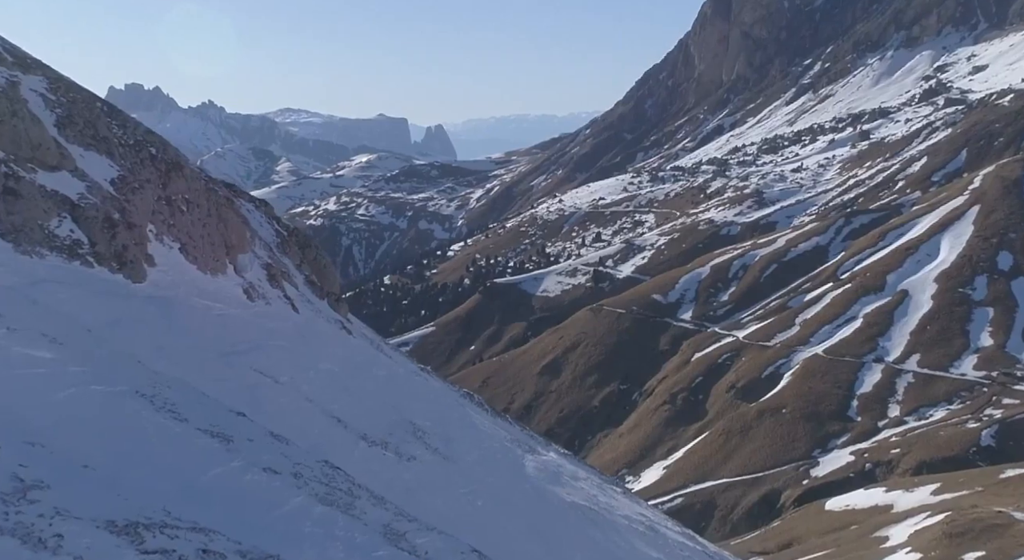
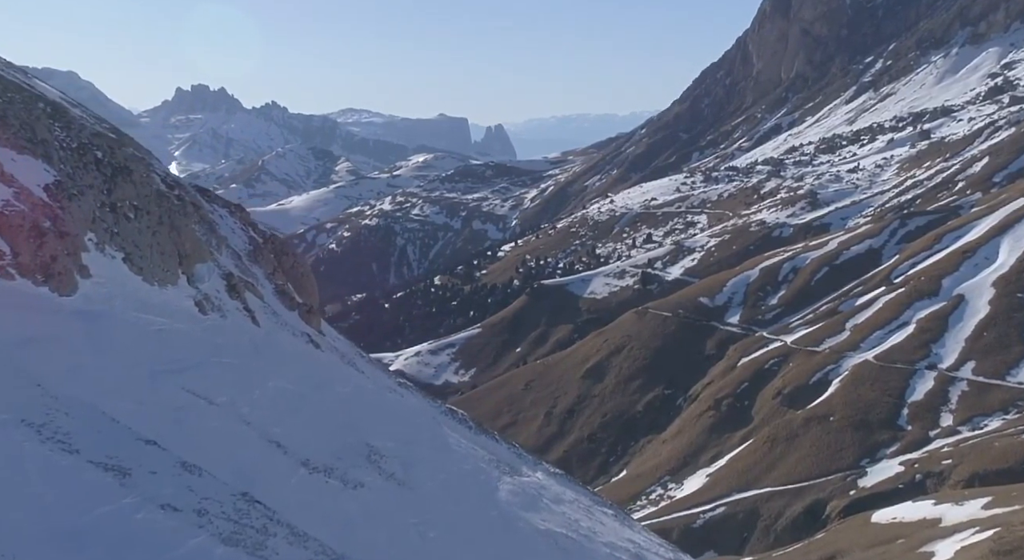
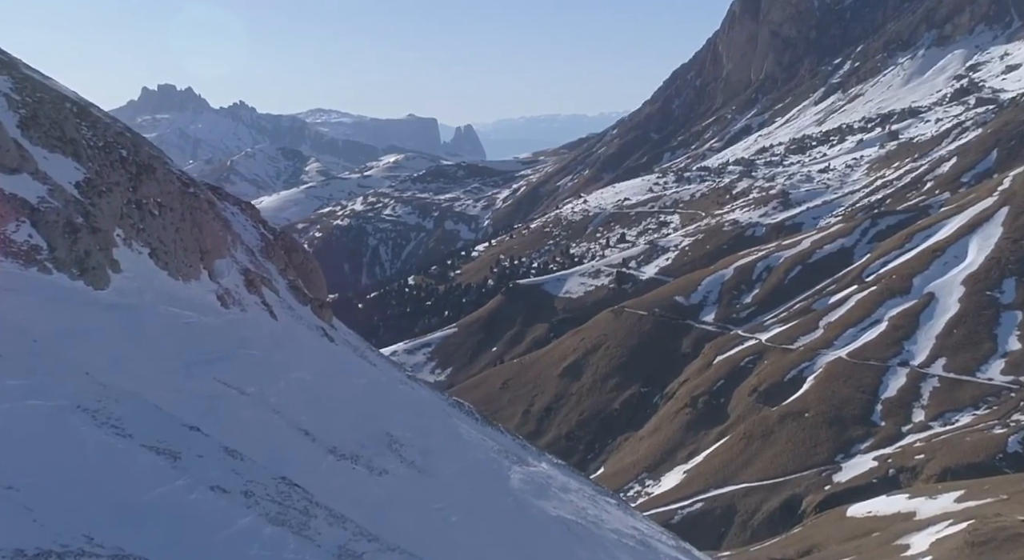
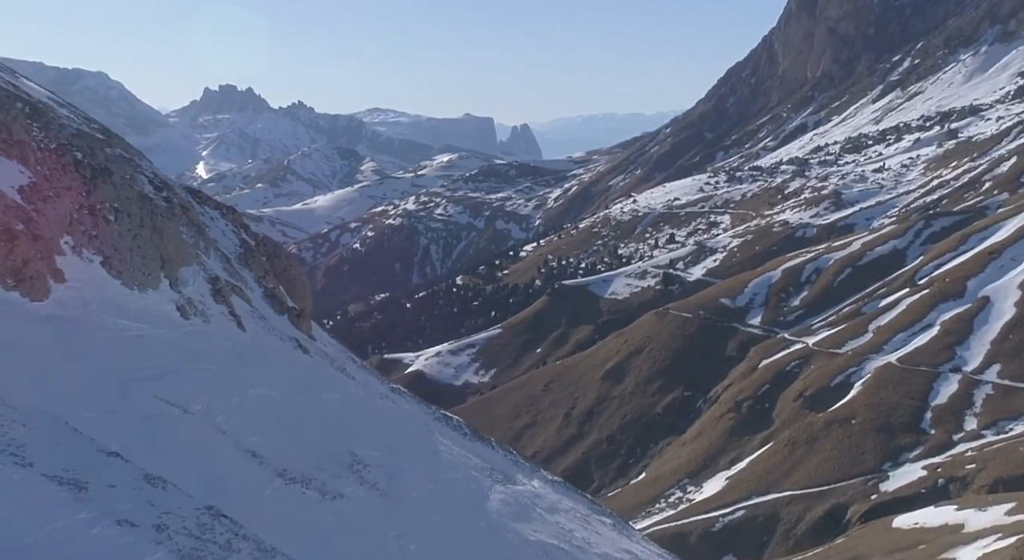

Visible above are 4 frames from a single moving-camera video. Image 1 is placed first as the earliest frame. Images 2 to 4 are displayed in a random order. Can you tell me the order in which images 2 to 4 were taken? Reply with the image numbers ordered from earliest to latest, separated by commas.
3, 2, 4
